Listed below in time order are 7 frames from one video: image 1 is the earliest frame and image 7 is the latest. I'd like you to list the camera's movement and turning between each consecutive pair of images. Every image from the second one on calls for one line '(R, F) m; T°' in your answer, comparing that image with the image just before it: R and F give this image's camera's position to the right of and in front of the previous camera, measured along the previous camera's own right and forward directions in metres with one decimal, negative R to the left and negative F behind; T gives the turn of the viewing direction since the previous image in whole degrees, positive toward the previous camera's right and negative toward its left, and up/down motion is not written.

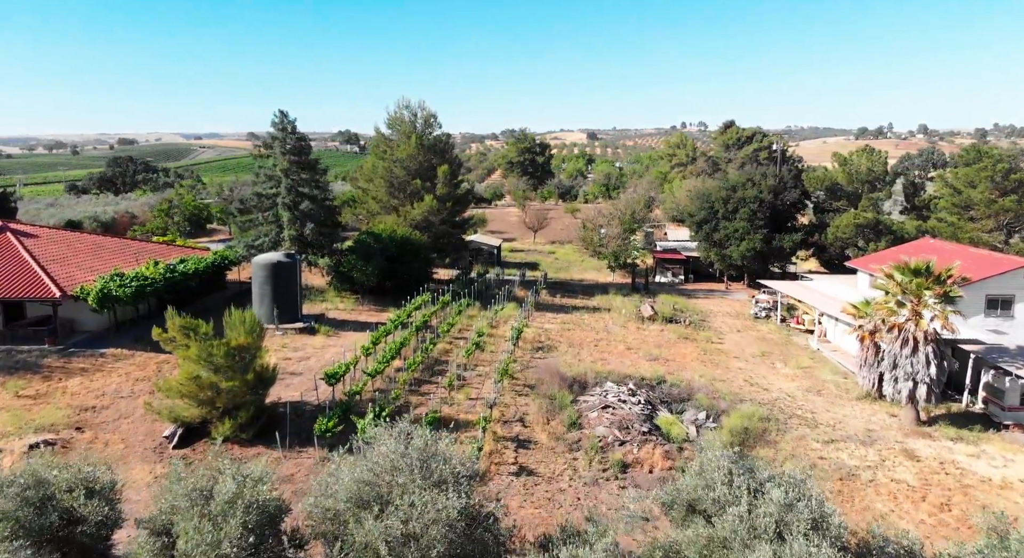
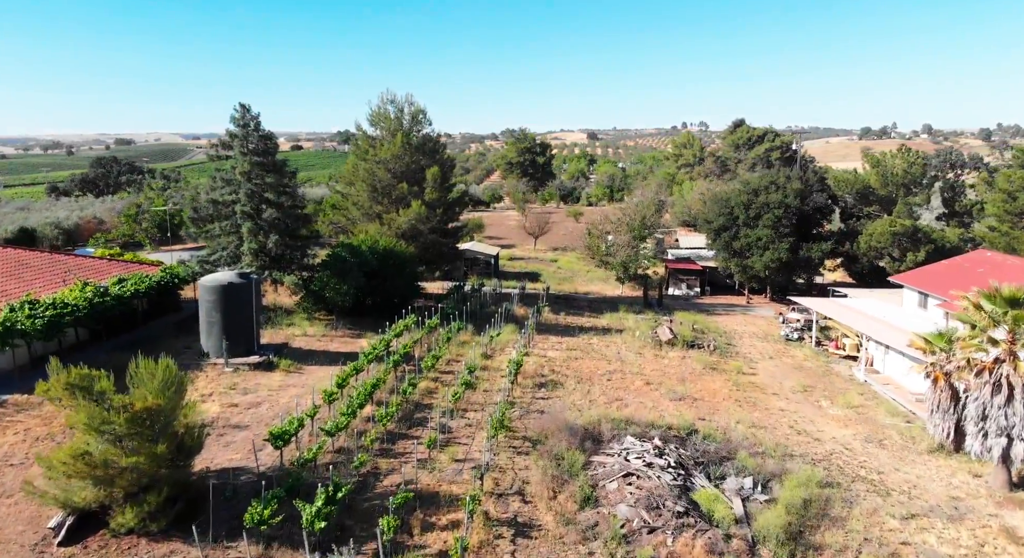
(+0.1, +3.6) m; 0°
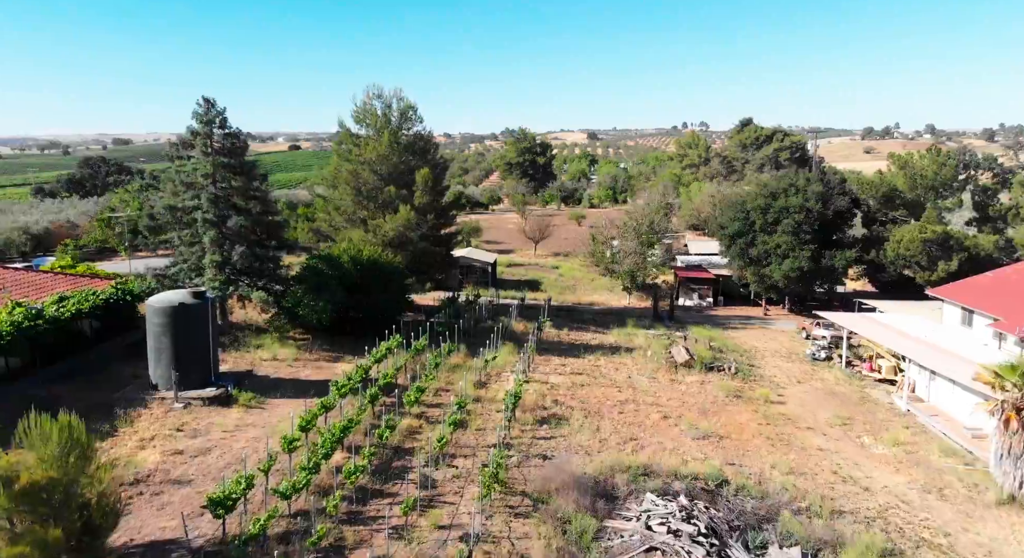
(+0.1, +2.5) m; 0°
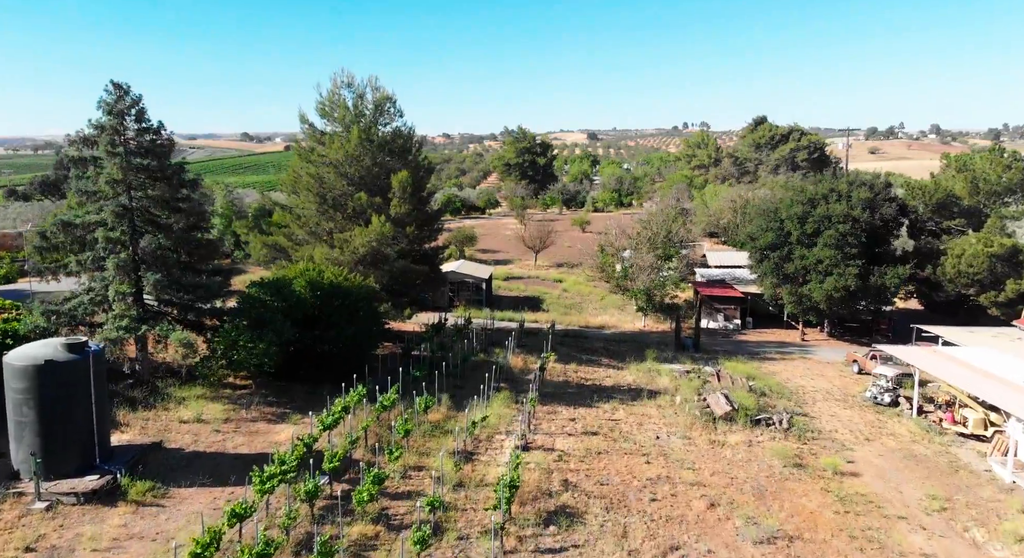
(+0.1, +4.3) m; 0°
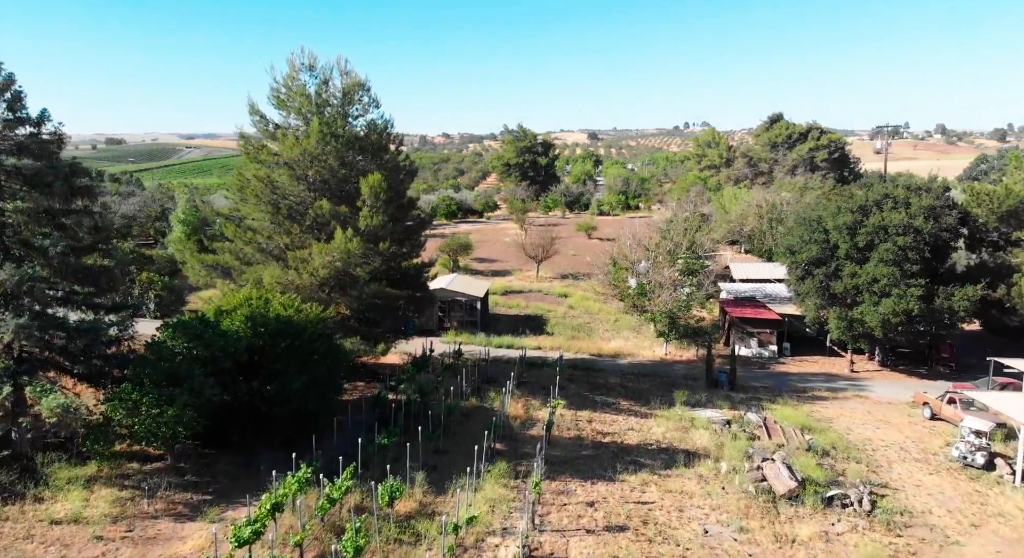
(0.0, +4.0) m; 0°
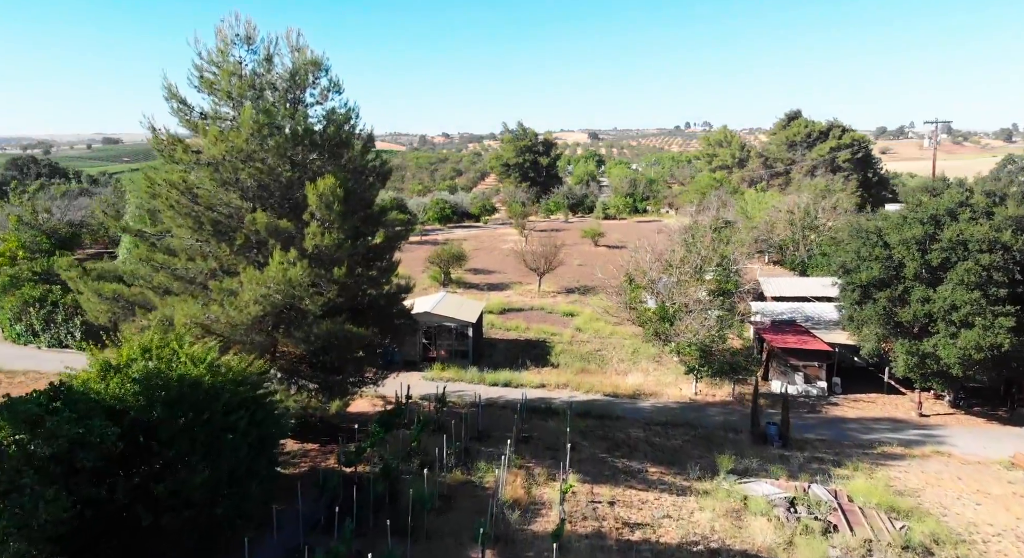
(+0.1, +4.0) m; 0°
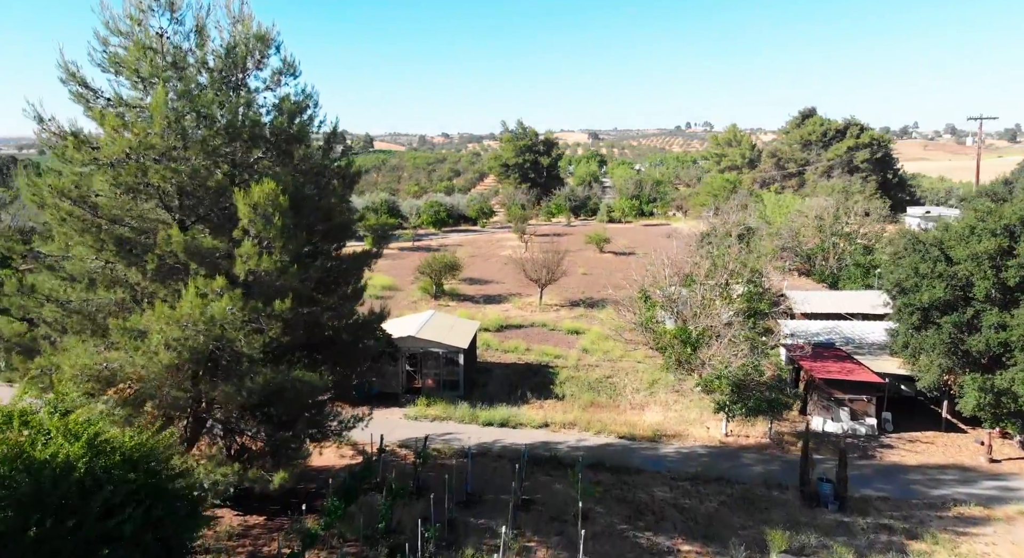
(0.0, +2.9) m; 0°
